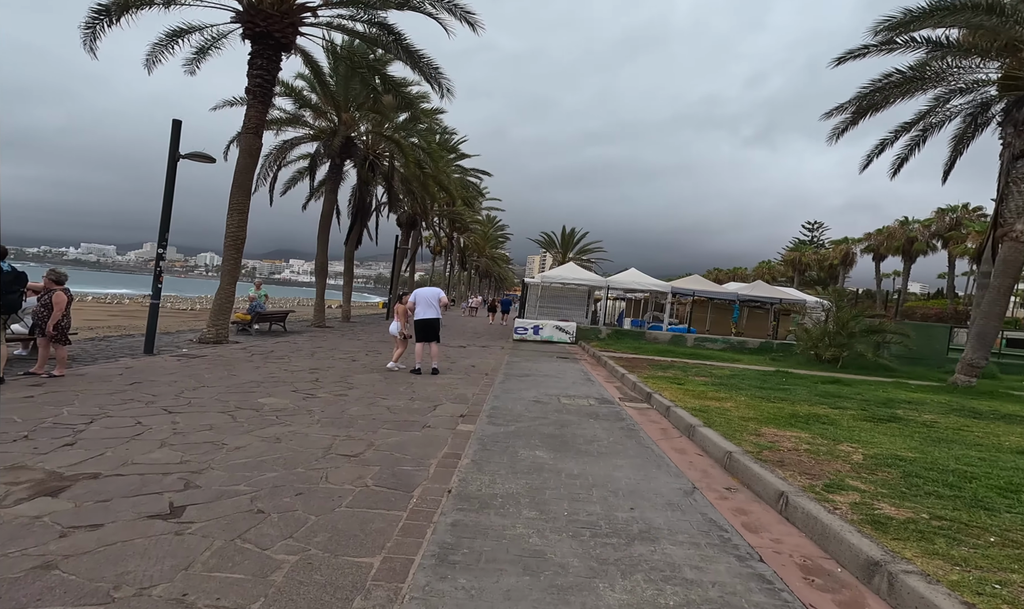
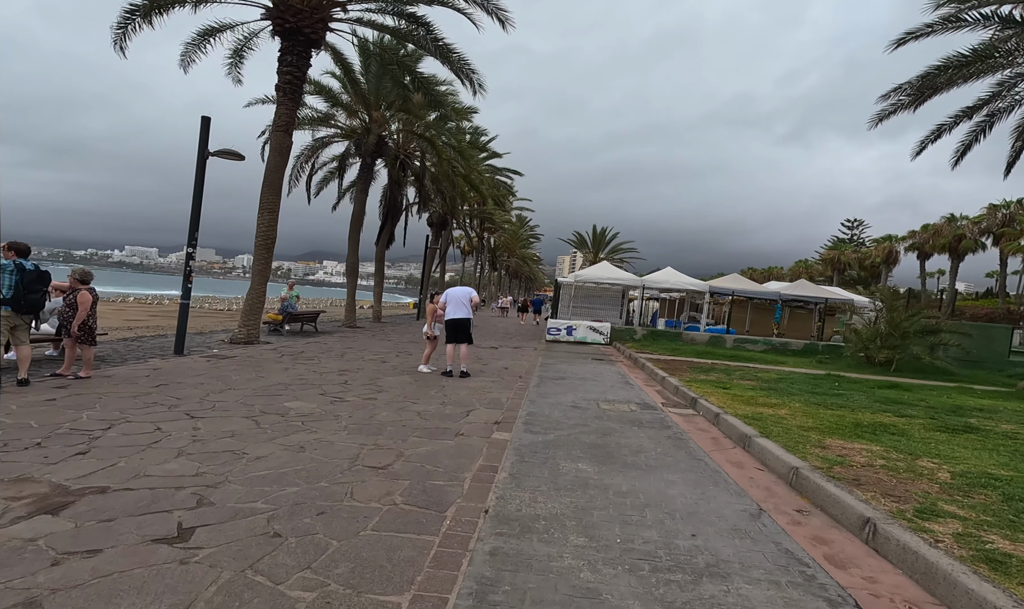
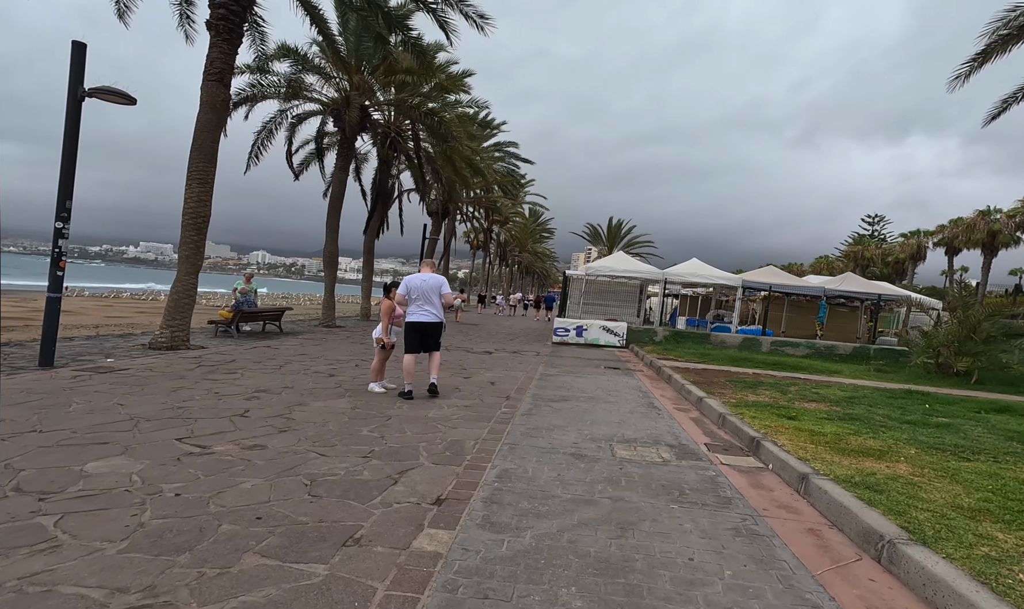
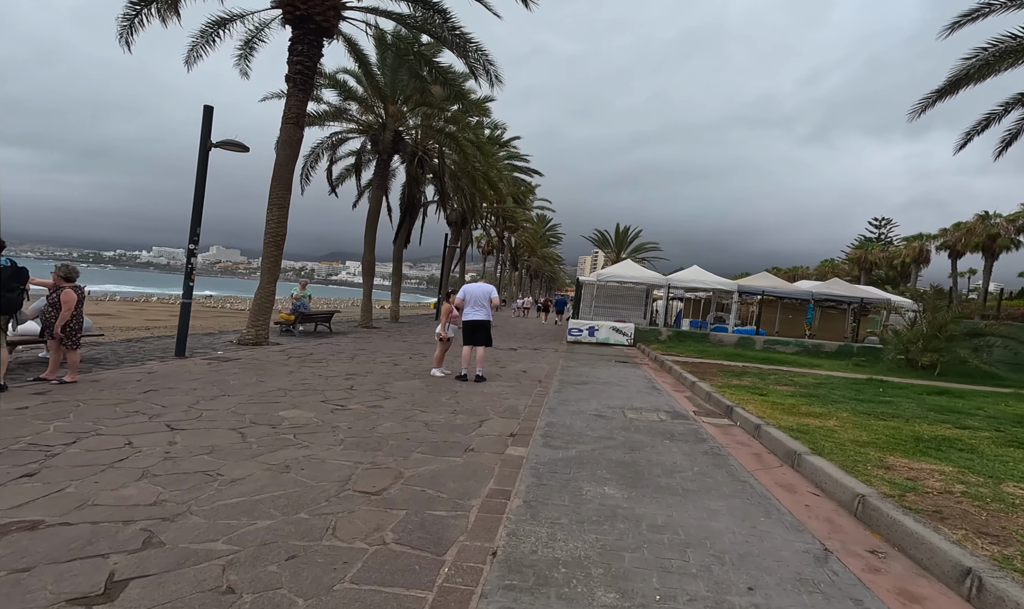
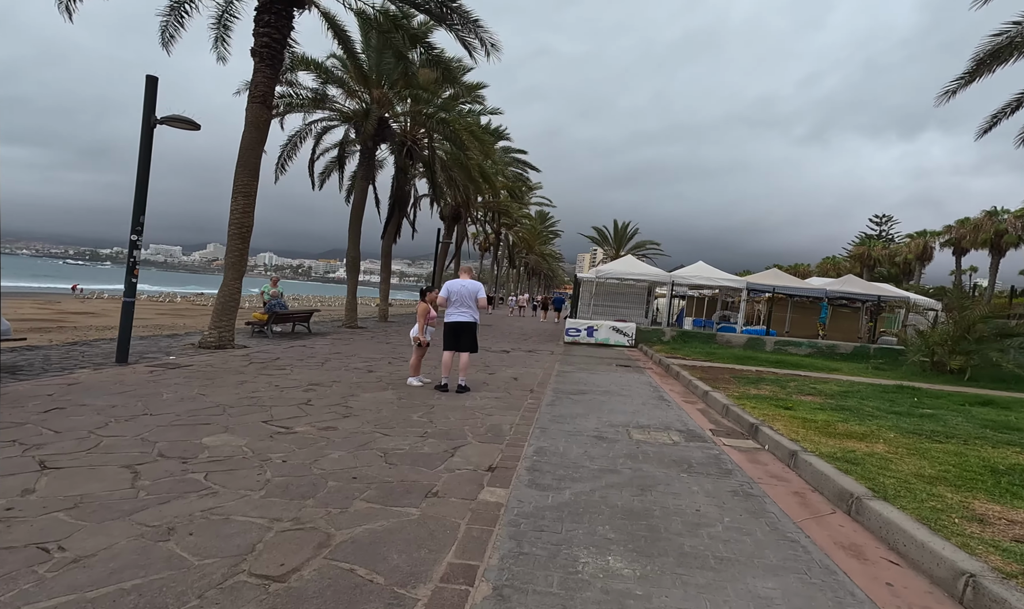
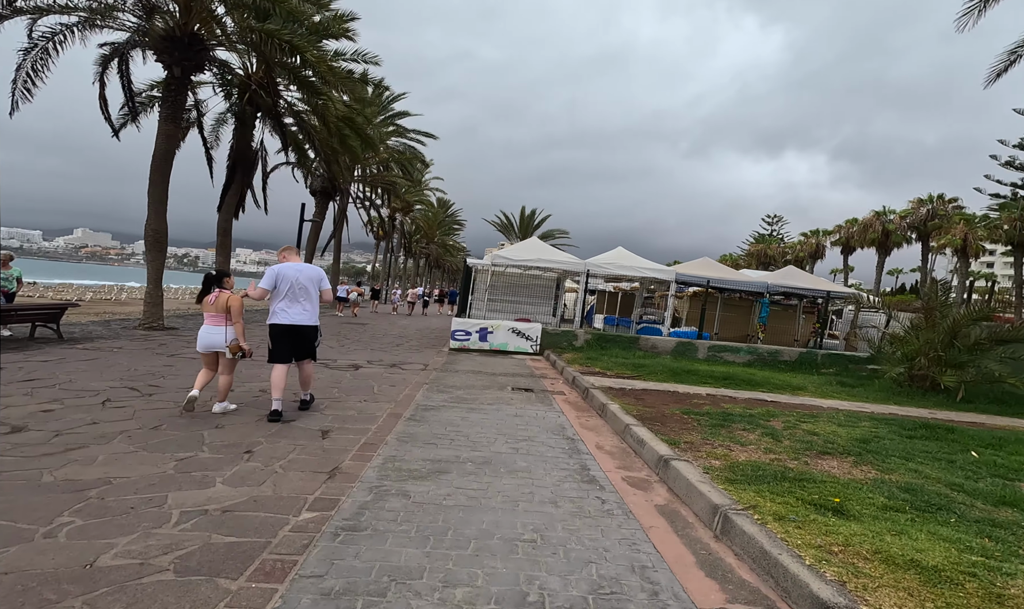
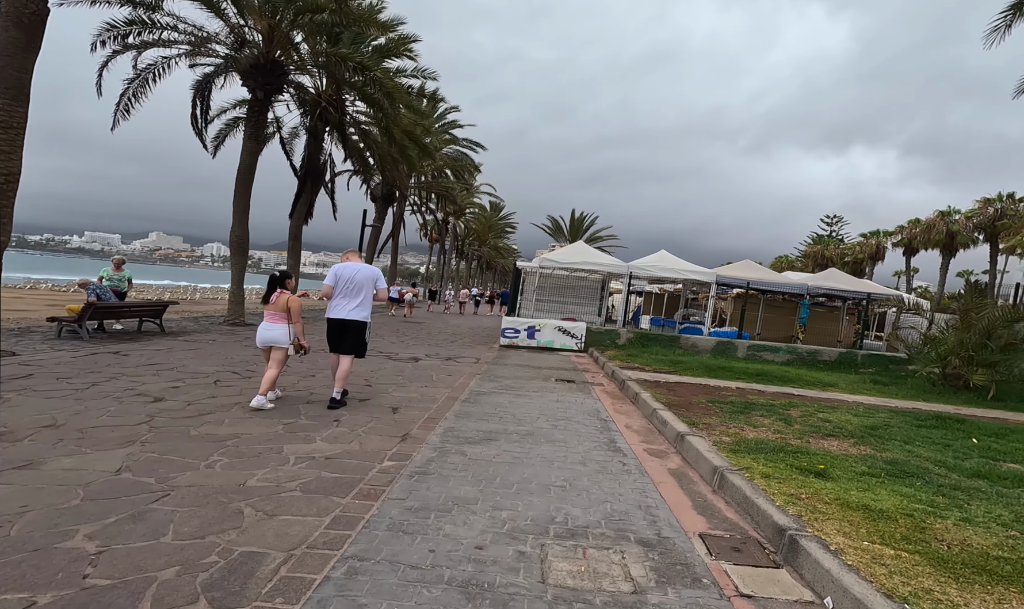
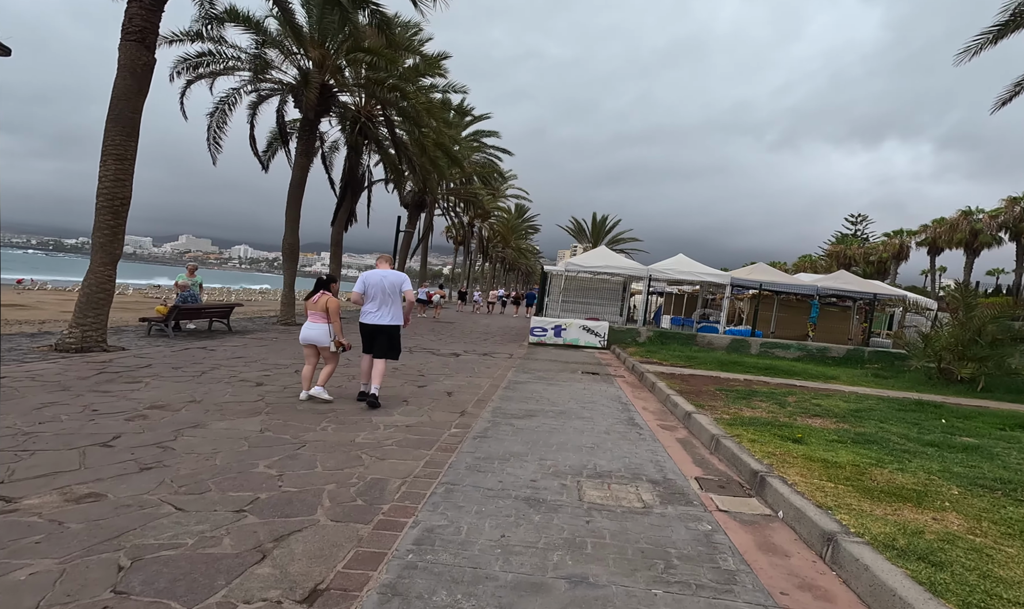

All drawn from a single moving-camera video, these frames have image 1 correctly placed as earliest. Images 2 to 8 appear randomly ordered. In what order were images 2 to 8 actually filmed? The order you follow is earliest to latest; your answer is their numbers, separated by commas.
2, 4, 5, 3, 8, 7, 6
